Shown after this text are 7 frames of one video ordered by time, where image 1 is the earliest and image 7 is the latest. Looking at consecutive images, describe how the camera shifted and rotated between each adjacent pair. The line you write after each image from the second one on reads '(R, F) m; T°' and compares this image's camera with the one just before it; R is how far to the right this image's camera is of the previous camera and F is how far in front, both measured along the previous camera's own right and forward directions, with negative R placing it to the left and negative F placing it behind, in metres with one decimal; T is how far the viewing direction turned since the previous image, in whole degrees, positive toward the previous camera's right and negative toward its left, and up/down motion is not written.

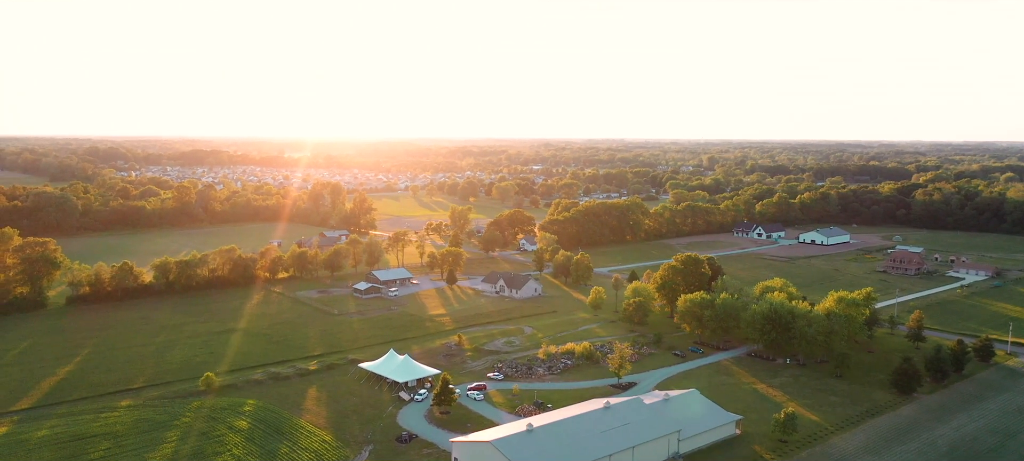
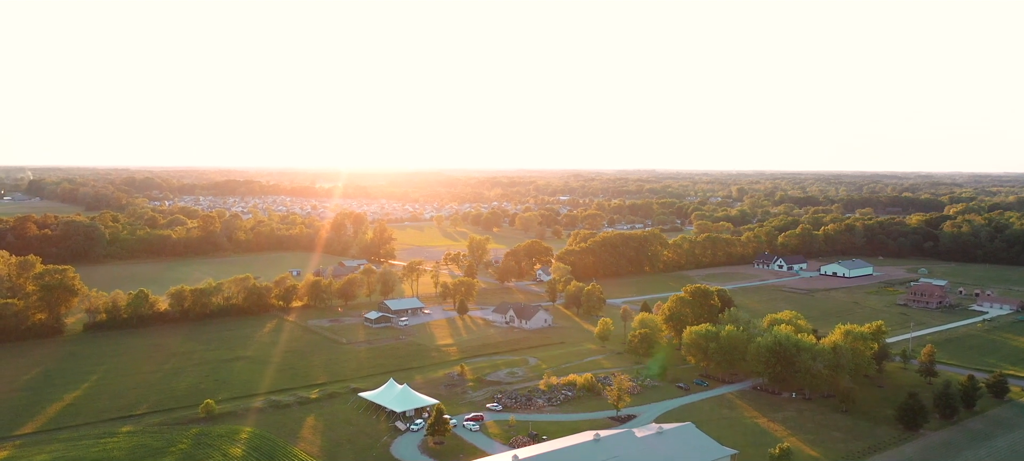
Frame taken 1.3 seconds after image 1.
(+1.0, -0.1) m; -2°
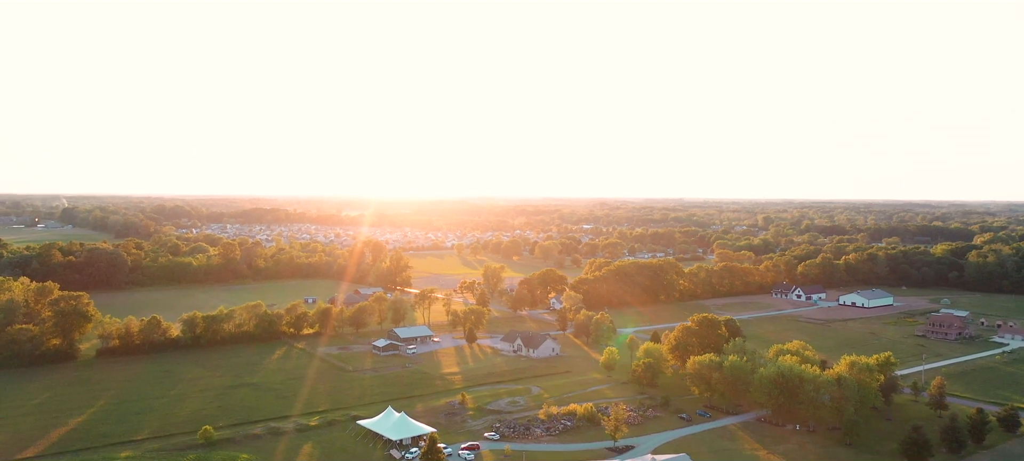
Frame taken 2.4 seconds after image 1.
(+0.9, 0.0) m; -2°
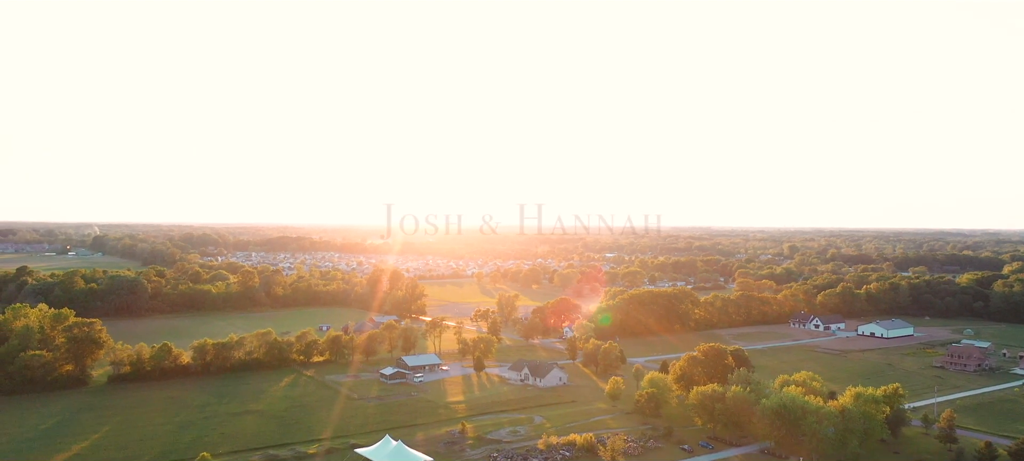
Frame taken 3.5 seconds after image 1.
(+0.9, 0.0) m; -2°
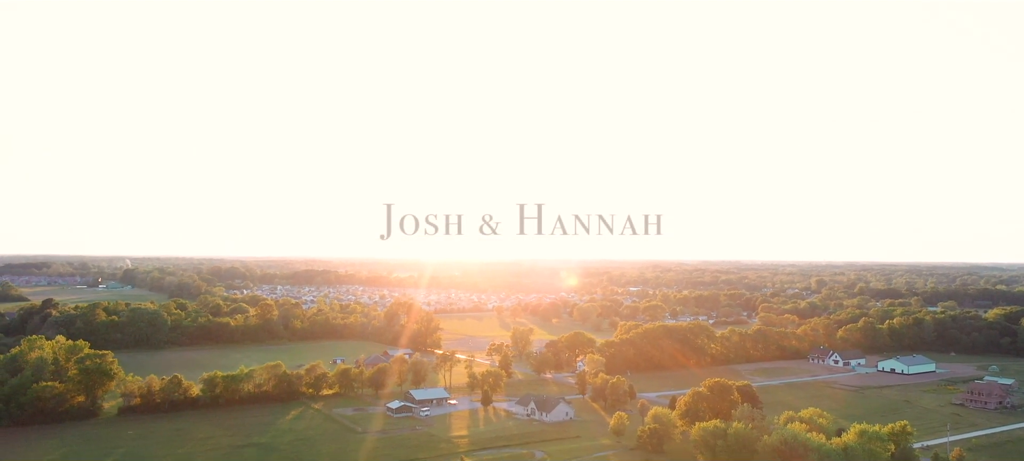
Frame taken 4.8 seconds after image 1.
(+1.0, 0.0) m; -2°
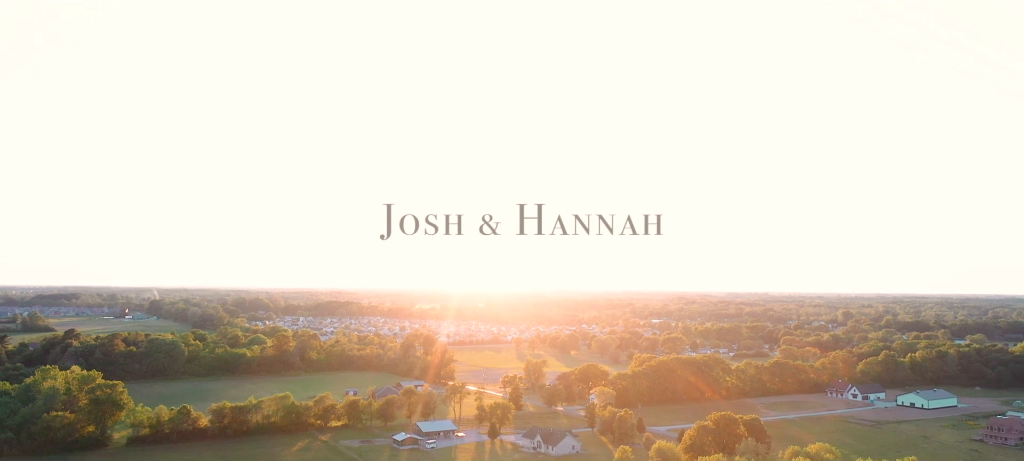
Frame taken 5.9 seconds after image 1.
(+0.9, 0.0) m; -2°
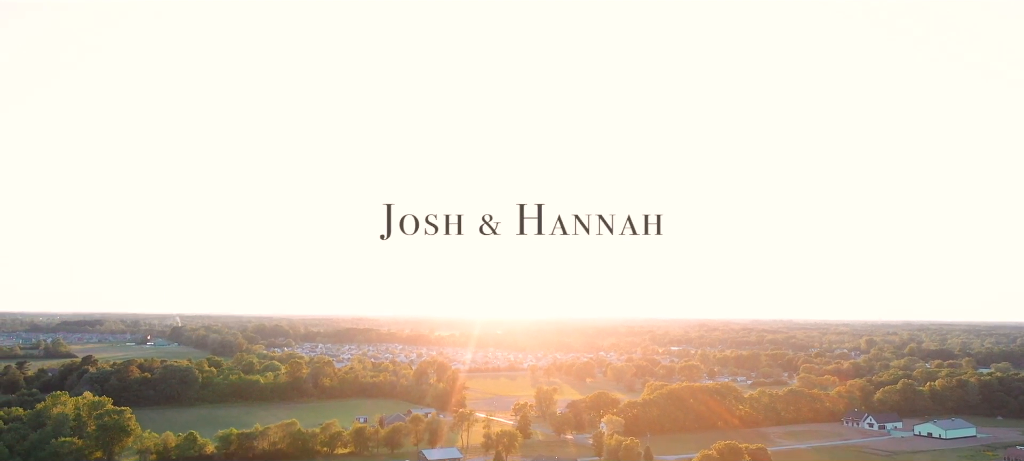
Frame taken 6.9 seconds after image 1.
(+0.8, 0.0) m; -2°
